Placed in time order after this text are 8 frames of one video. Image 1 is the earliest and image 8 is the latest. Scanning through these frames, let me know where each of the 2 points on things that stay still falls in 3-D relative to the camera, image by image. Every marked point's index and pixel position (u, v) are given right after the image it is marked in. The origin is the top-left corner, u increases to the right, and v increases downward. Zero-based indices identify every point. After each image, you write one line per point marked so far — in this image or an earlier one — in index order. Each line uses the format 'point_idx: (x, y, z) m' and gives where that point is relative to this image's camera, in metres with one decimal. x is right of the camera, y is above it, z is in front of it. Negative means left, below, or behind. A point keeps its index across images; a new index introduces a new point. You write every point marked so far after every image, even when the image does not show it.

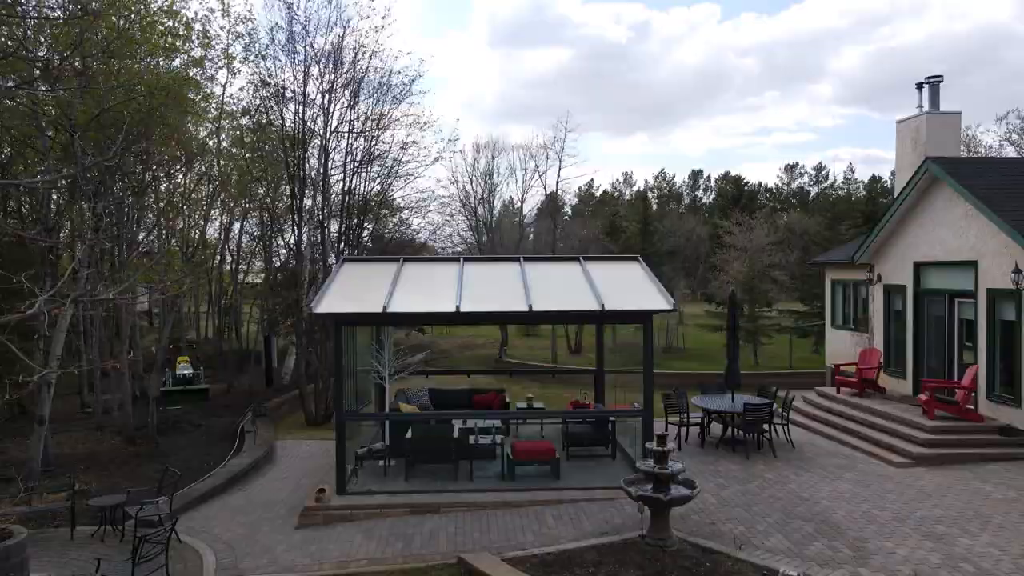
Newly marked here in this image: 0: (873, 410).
0: (+5.3, -1.8, +10.9) m
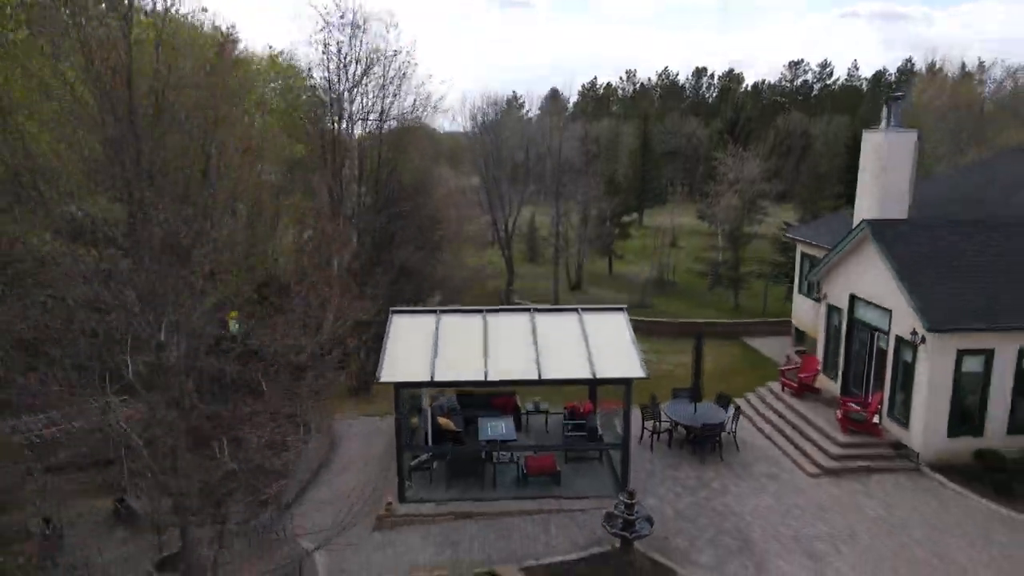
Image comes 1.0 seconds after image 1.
0: (+5.5, -2.4, +14.0) m
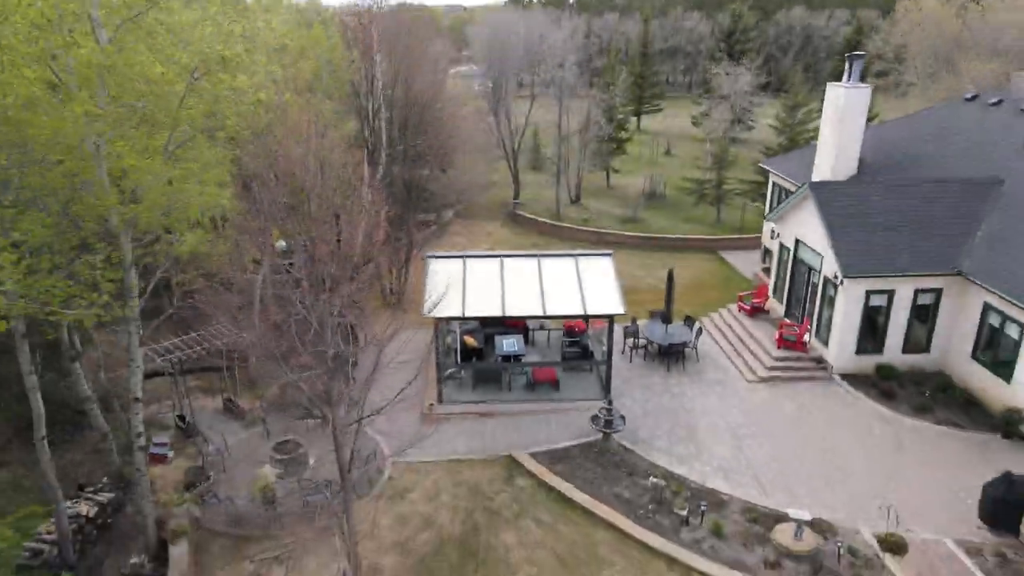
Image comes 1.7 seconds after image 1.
0: (+5.7, -1.1, +17.8) m
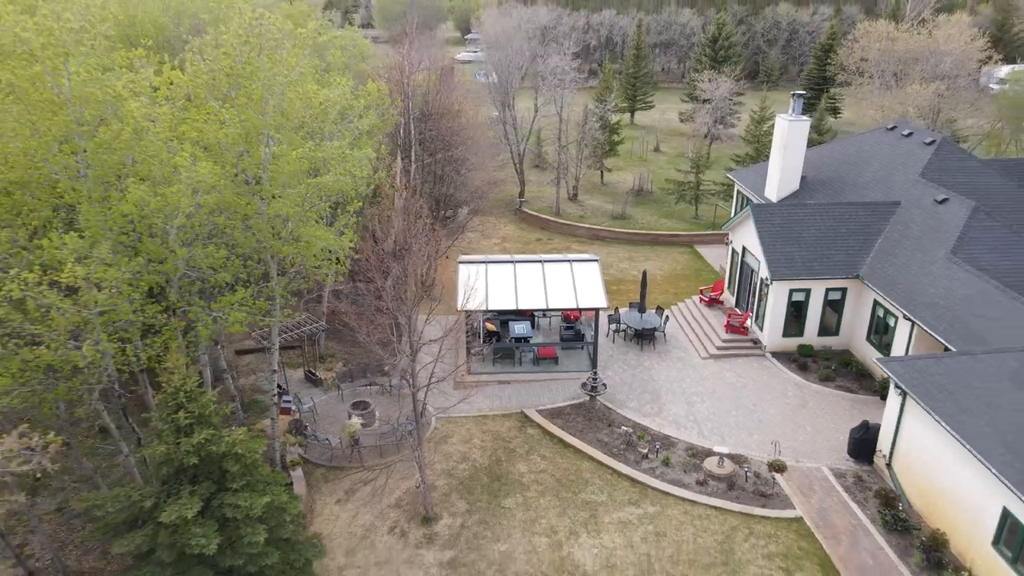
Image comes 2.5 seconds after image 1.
0: (+6.0, -1.0, +22.9) m
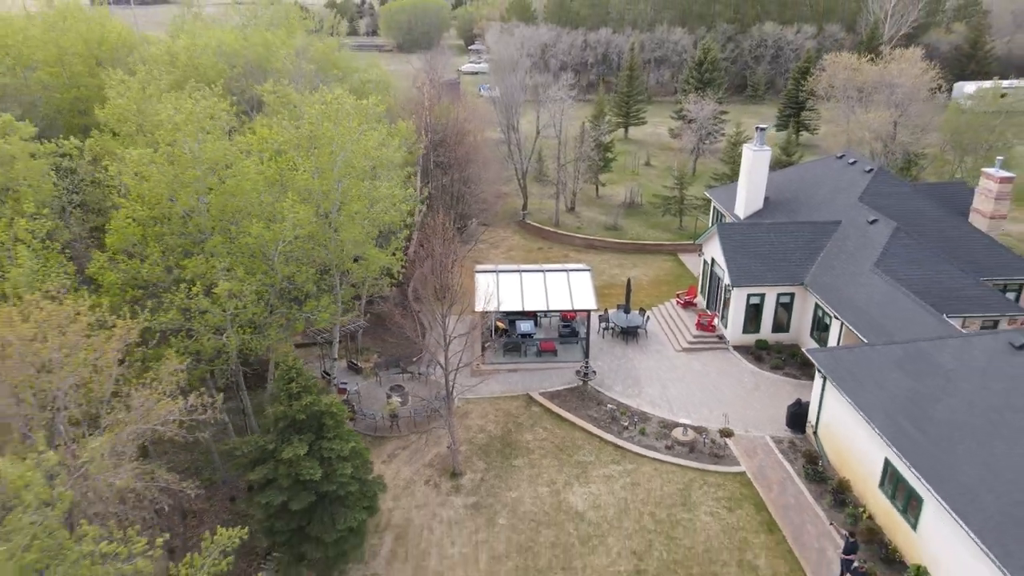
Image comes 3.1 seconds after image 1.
0: (+6.3, -1.2, +27.4) m
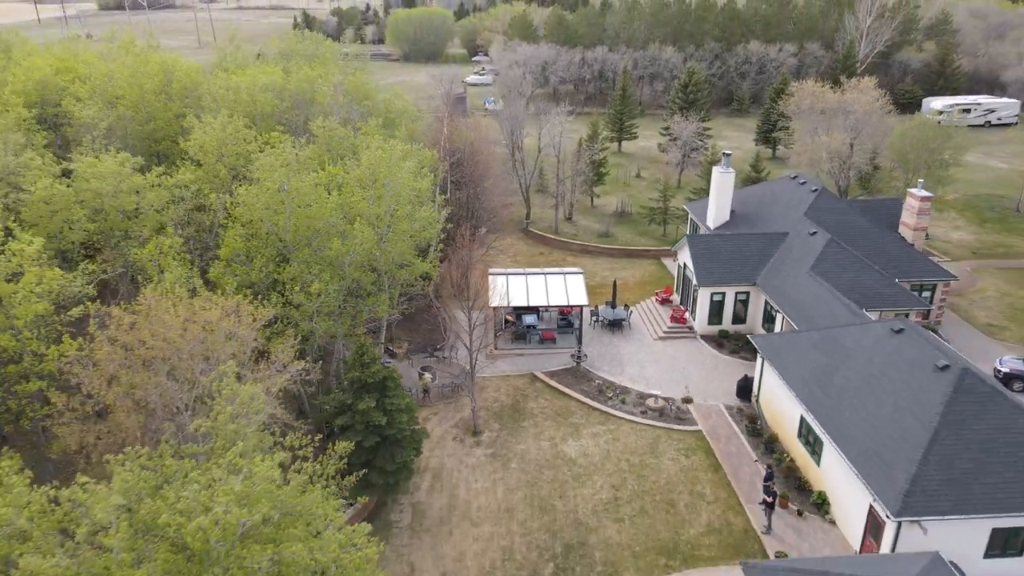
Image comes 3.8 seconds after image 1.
0: (+6.5, -1.2, +33.1) m
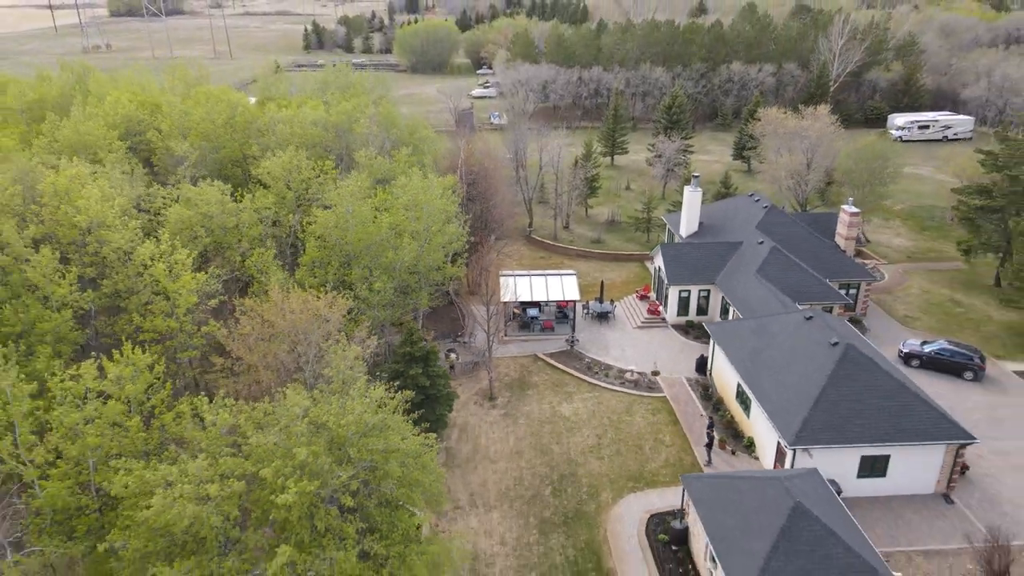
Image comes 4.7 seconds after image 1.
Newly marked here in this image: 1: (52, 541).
0: (+6.9, -1.1, +40.6) m
1: (-10.9, -6.0, +17.7) m
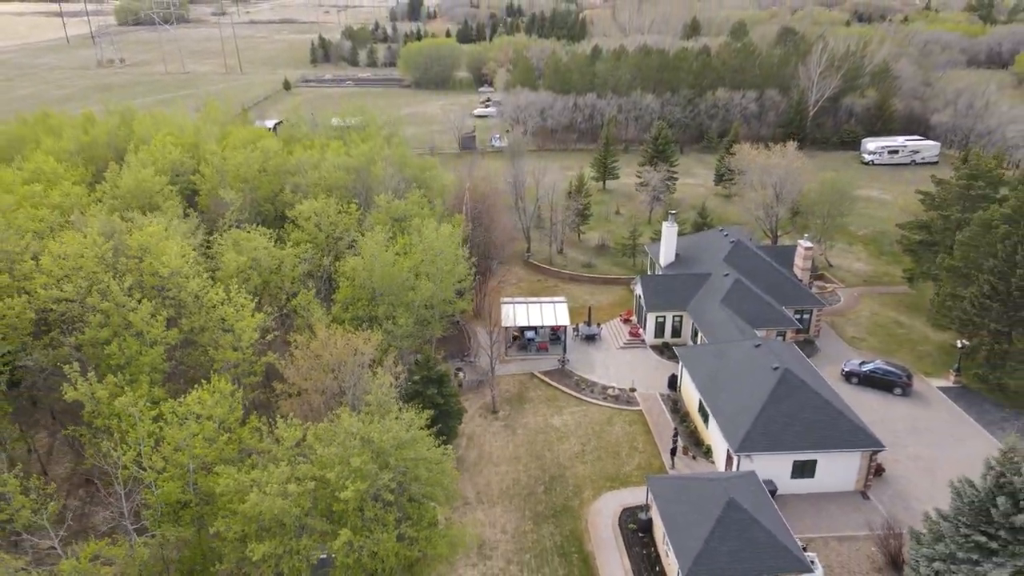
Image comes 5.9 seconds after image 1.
0: (+6.9, -2.6, +46.7) m
1: (-11.0, -7.6, +23.8) m
